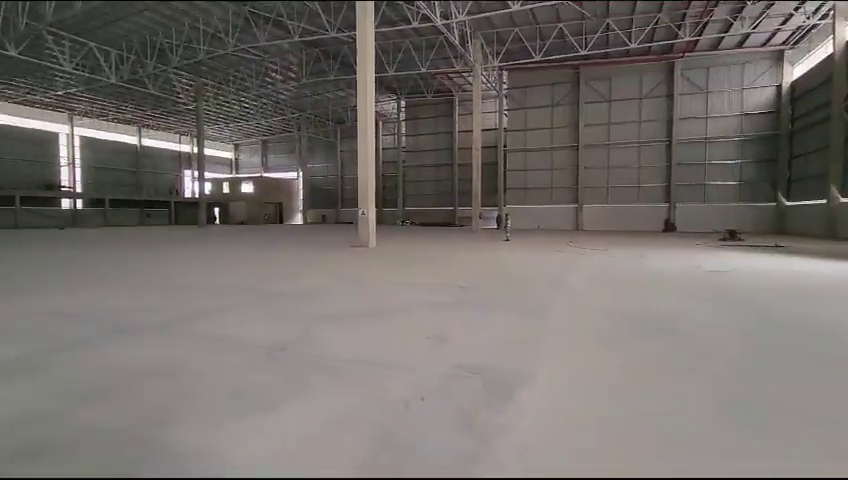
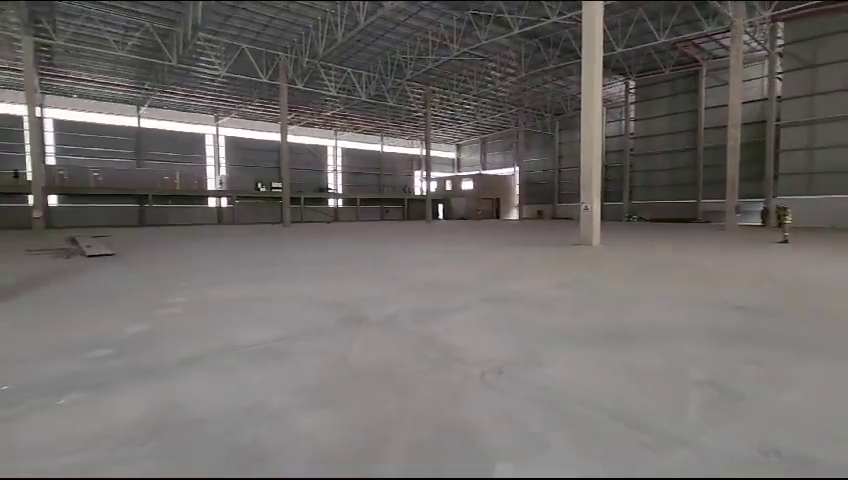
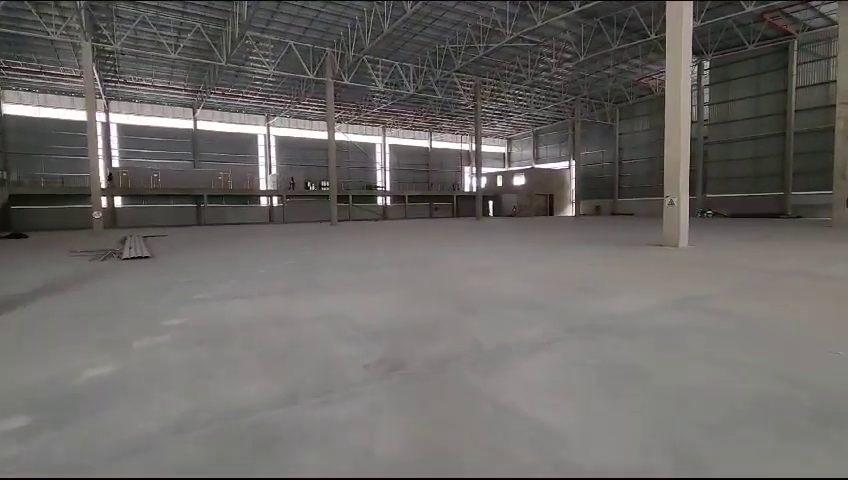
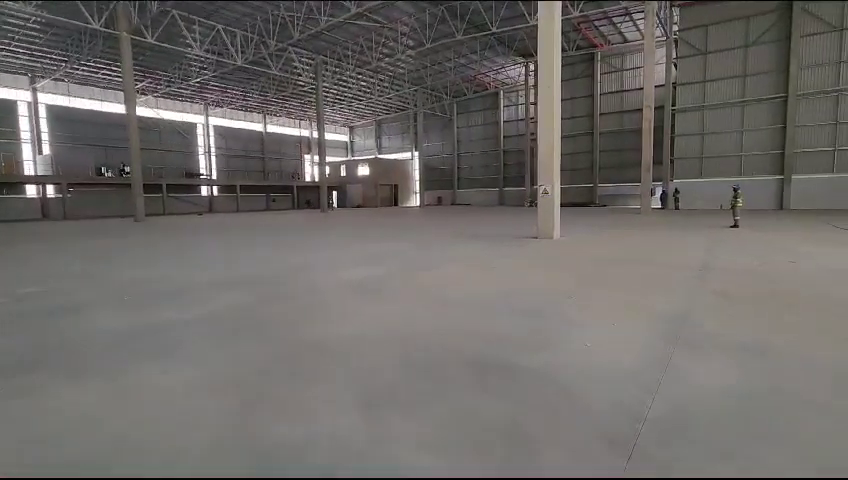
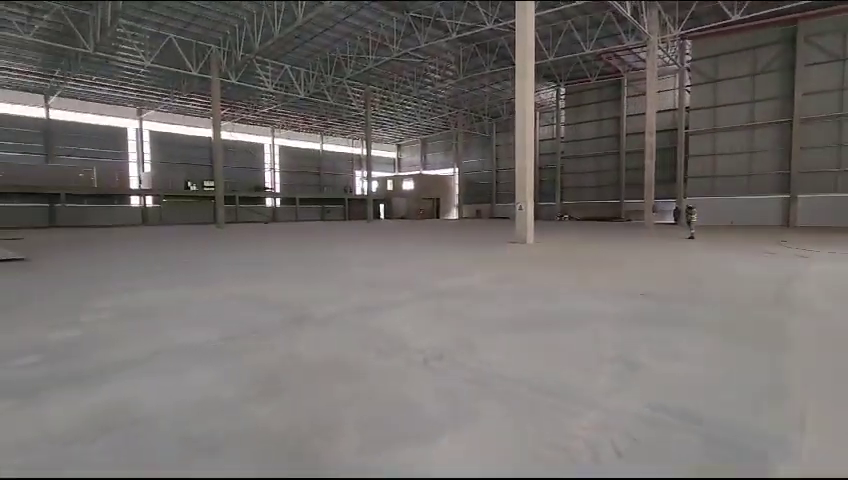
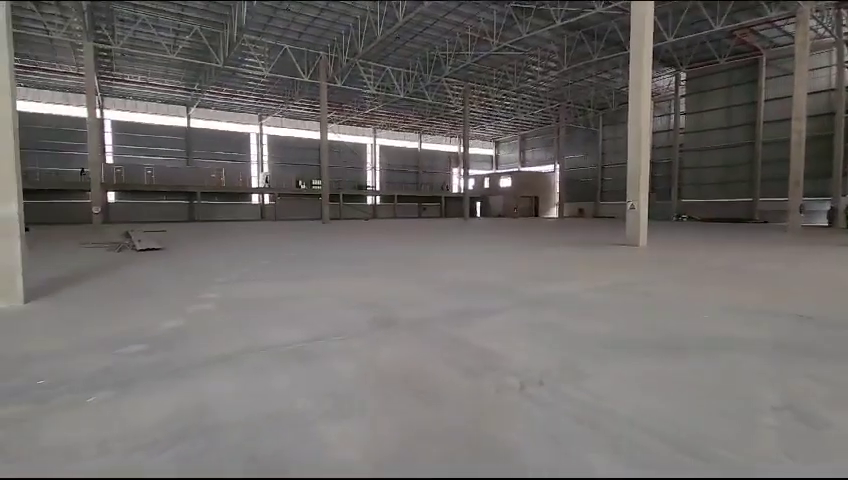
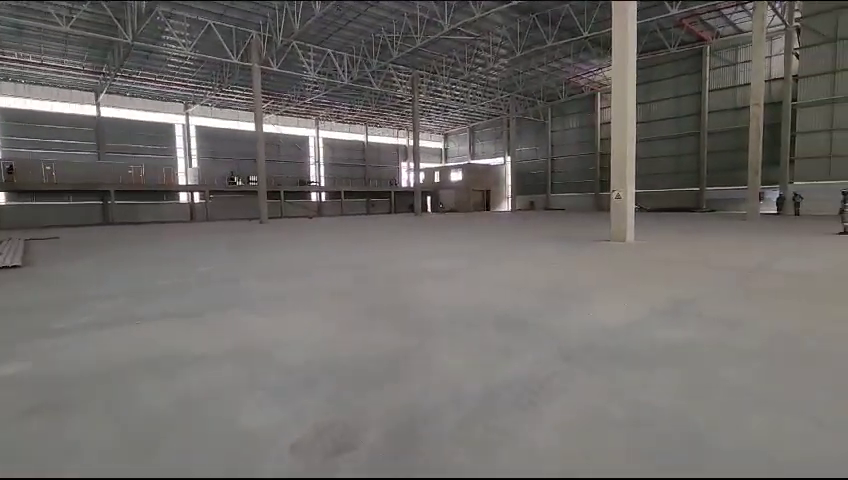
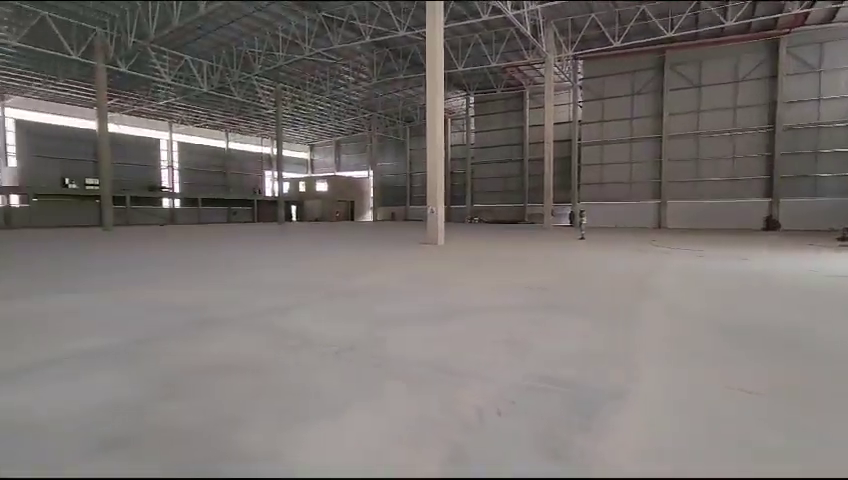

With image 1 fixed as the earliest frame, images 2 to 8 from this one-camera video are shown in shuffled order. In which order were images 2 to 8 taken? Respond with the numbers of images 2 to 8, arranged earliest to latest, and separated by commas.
8, 5, 2, 6, 3, 7, 4
